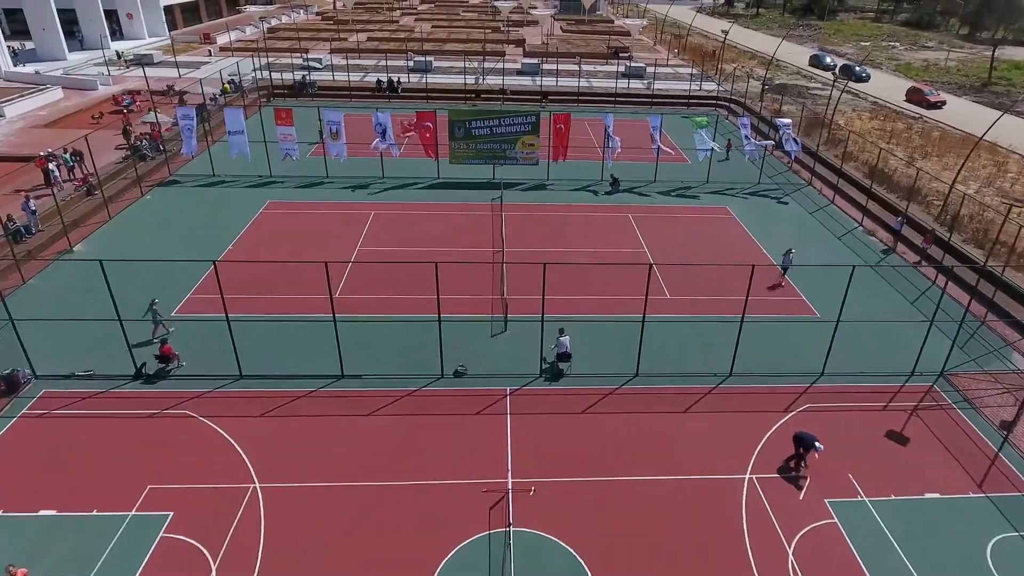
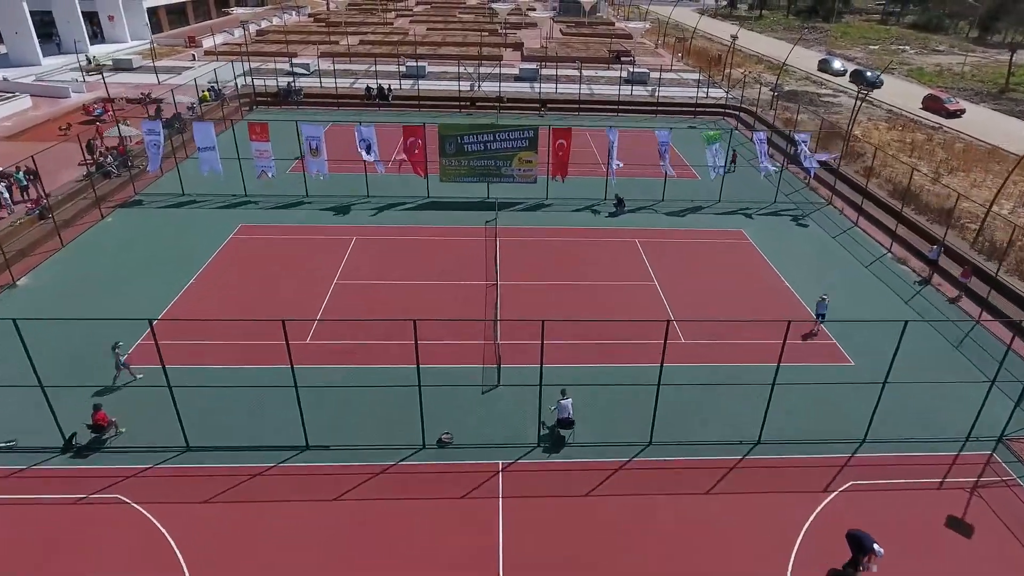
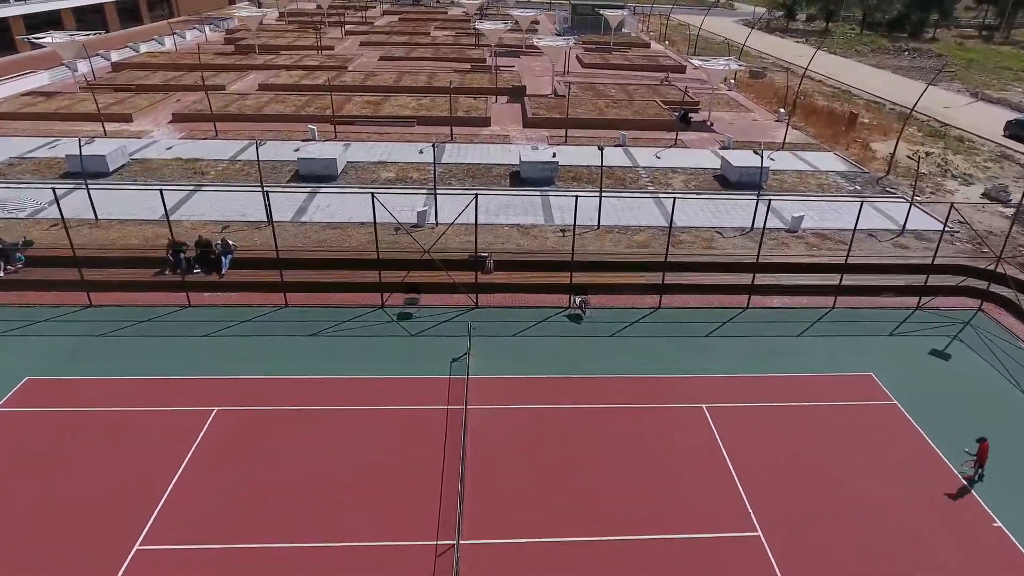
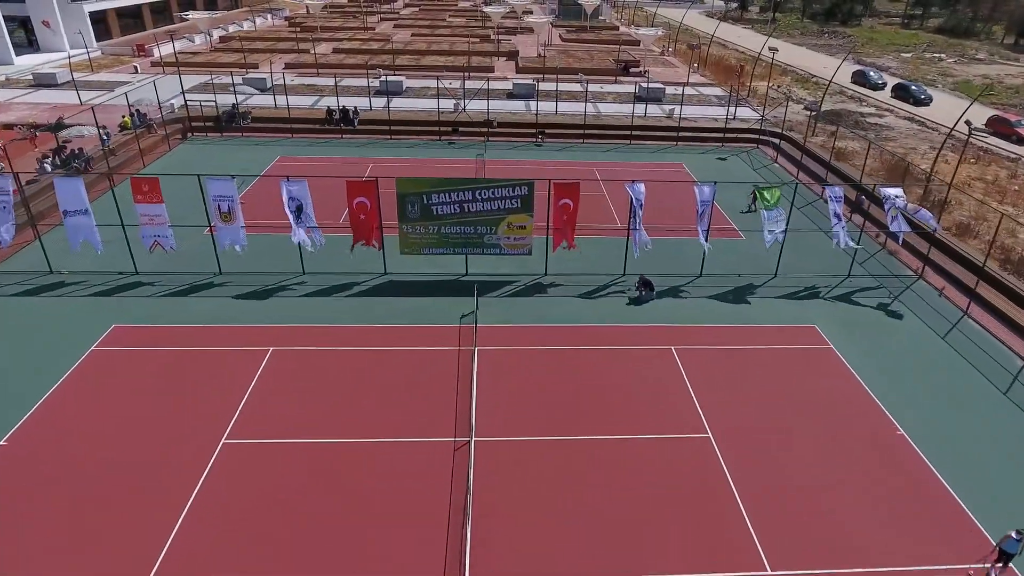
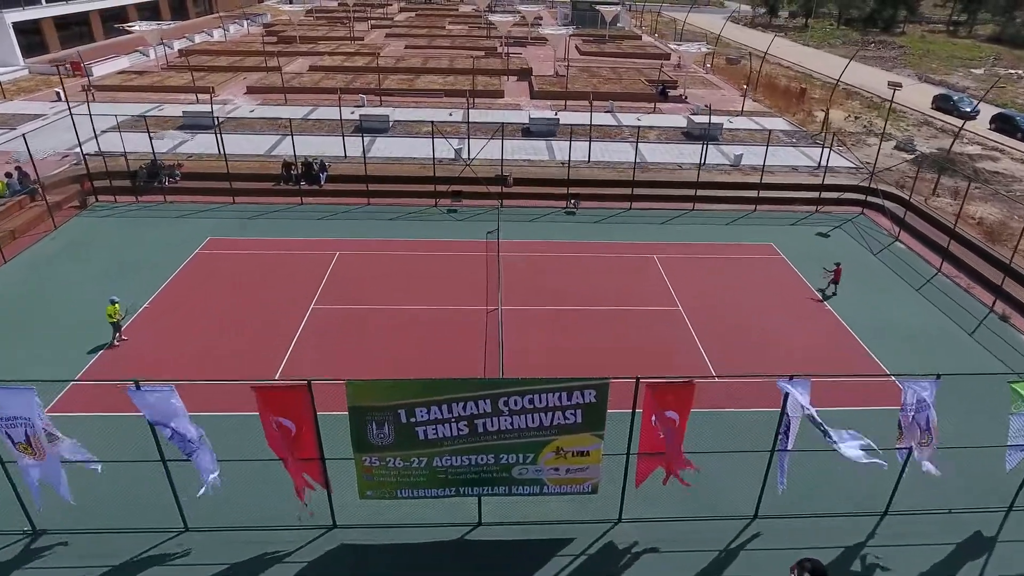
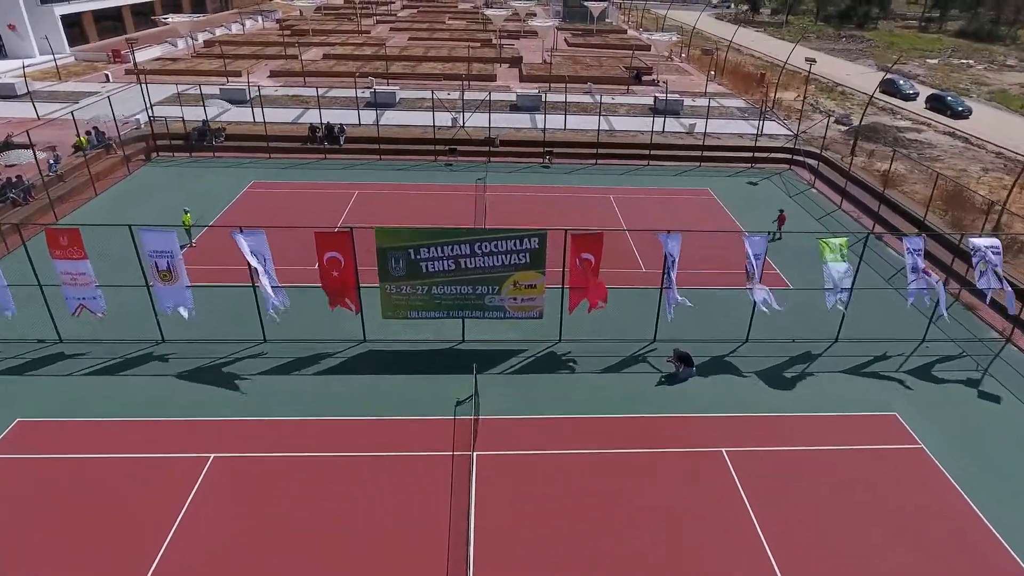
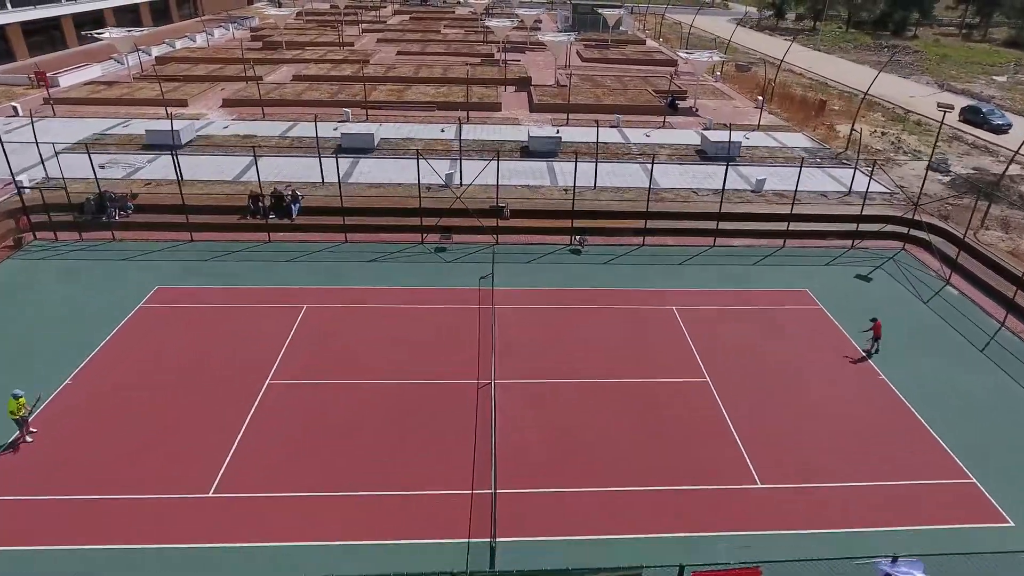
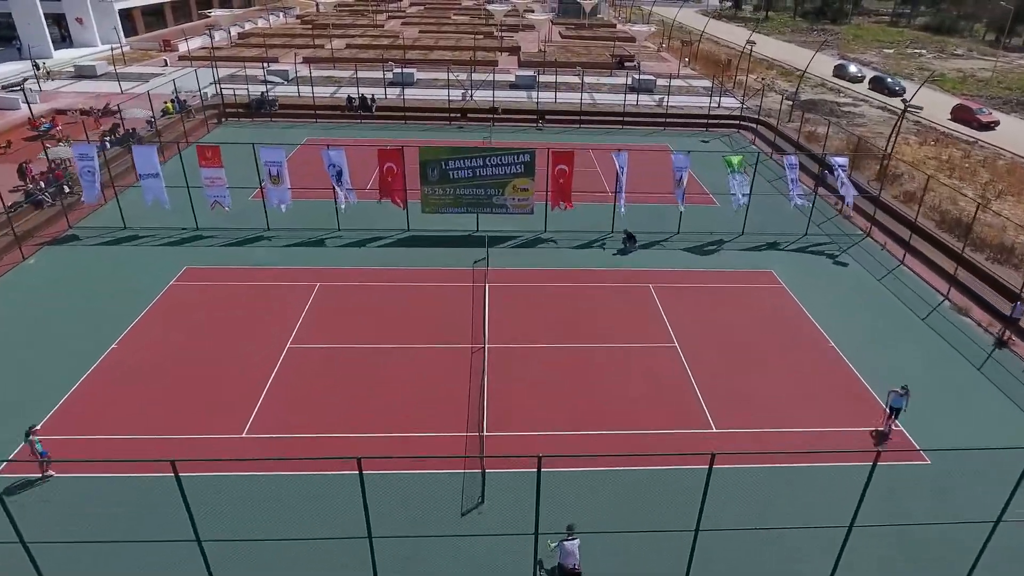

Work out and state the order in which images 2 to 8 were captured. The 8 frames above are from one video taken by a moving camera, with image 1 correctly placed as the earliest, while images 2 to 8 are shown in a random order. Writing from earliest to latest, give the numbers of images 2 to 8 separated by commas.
2, 8, 4, 6, 5, 7, 3
